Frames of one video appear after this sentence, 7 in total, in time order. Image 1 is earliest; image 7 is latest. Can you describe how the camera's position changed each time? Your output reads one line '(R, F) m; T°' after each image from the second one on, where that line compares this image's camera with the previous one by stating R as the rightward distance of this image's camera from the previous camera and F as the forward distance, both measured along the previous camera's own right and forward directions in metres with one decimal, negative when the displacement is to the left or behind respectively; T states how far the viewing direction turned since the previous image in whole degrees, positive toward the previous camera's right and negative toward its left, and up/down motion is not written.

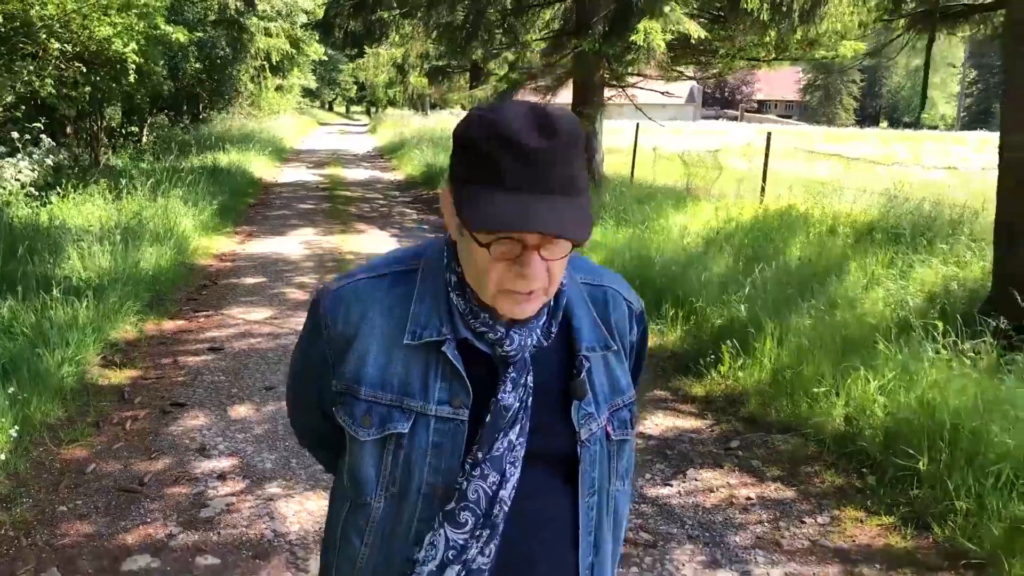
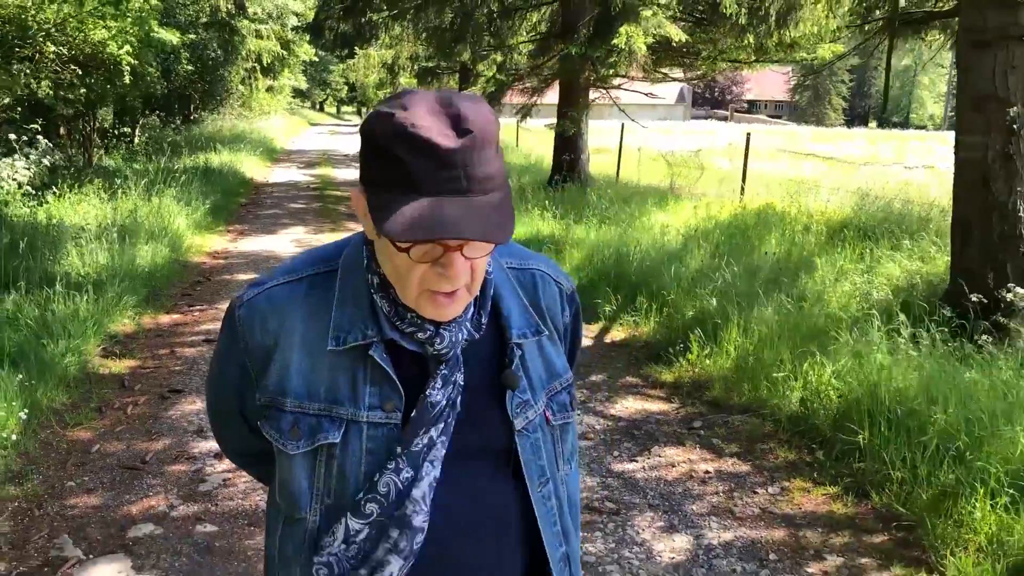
(+0.1, -0.3) m; +1°
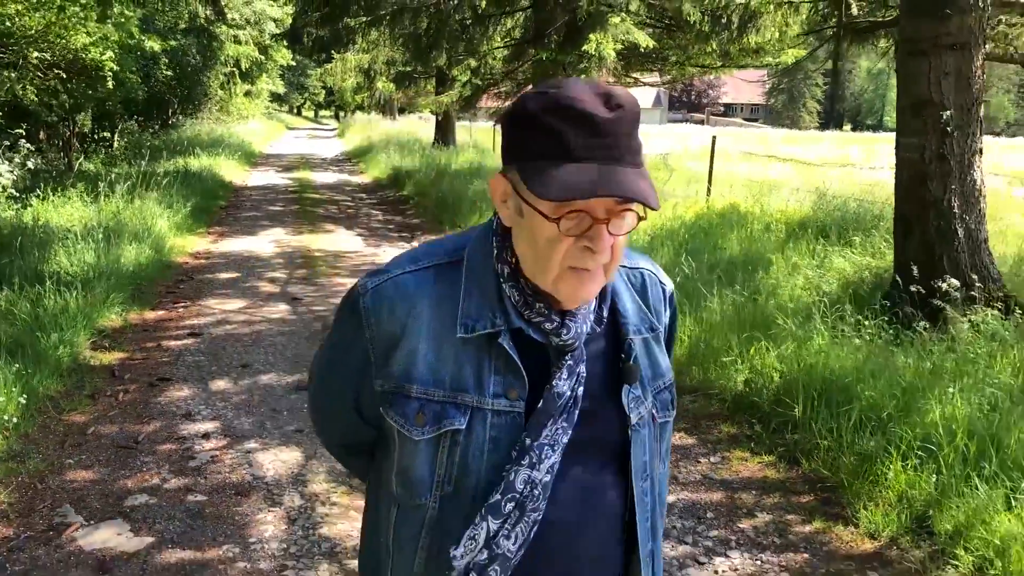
(+0.1, -0.3) m; +1°
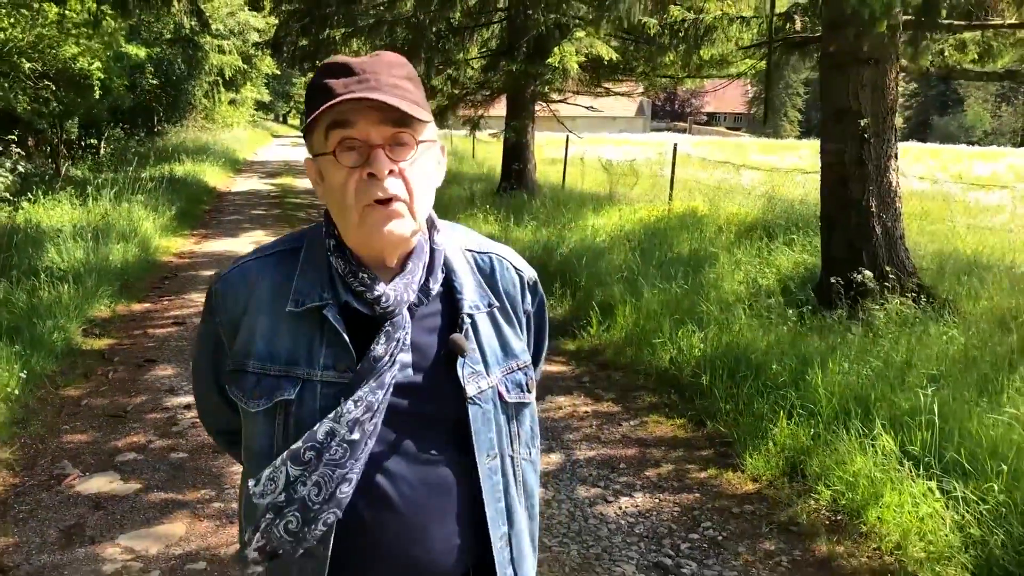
(+0.2, -0.5) m; +1°
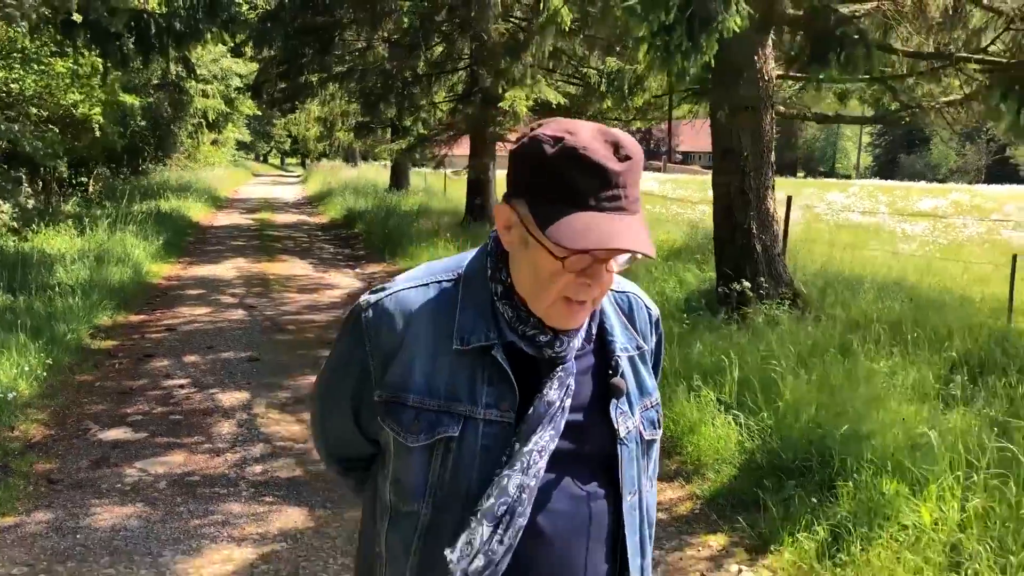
(+0.3, -1.2) m; +1°
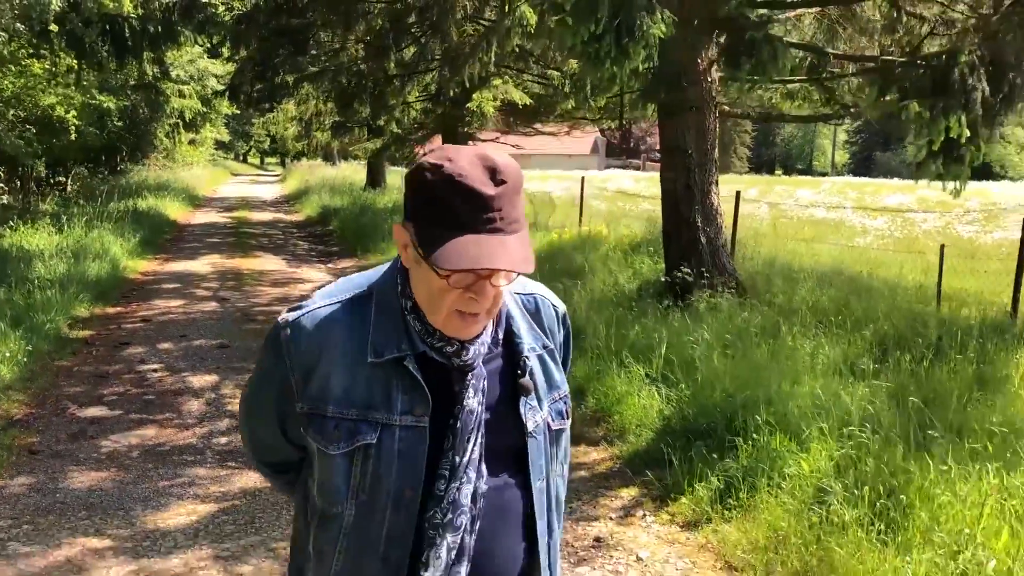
(+0.2, -0.4) m; +1°
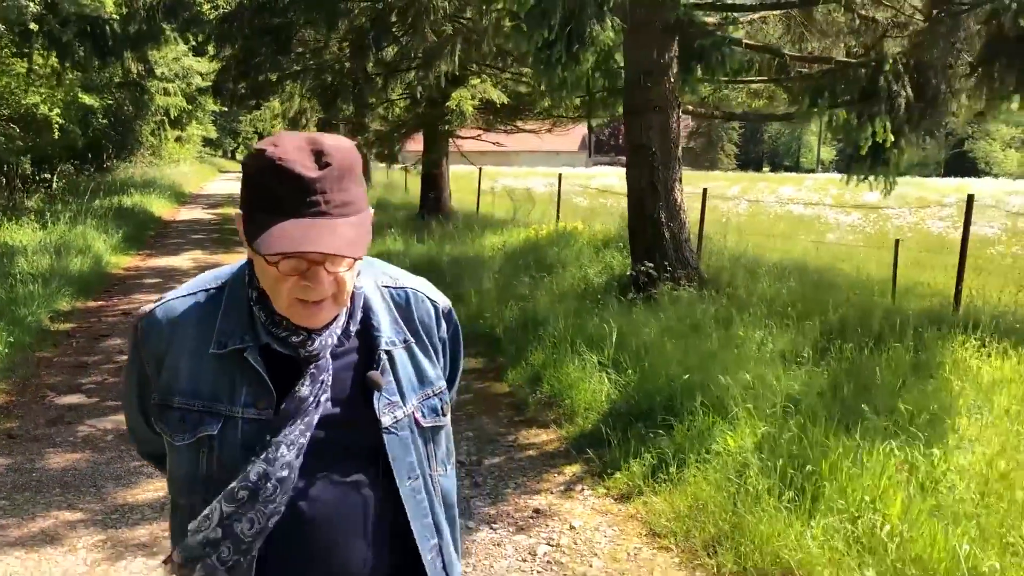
(+0.2, -0.3) m; +1°
